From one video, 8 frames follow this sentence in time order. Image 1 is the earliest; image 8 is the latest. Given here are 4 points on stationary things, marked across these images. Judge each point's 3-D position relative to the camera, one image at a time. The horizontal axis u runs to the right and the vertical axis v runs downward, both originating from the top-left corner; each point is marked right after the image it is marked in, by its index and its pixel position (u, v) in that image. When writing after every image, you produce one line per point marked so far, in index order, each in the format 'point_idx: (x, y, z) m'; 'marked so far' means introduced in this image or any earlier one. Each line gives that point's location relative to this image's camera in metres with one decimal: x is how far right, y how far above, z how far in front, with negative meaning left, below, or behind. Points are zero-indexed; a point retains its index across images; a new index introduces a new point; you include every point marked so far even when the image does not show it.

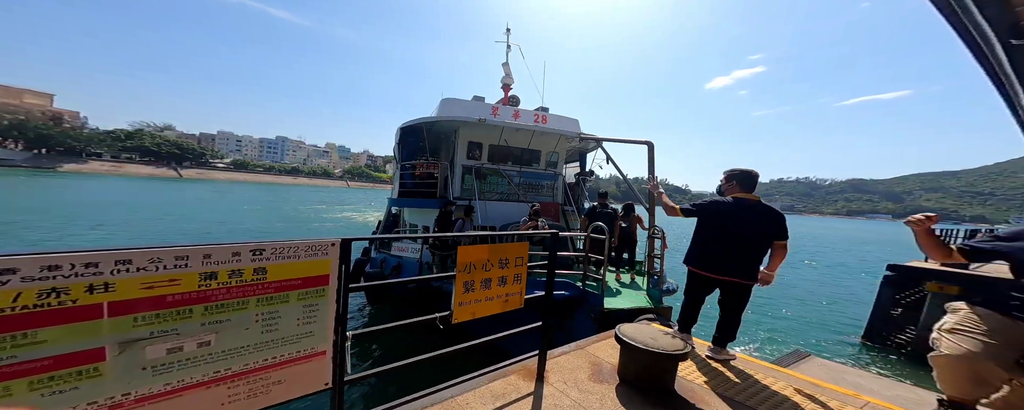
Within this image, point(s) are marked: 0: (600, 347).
0: (+1.6, -2.2, +4.4) m
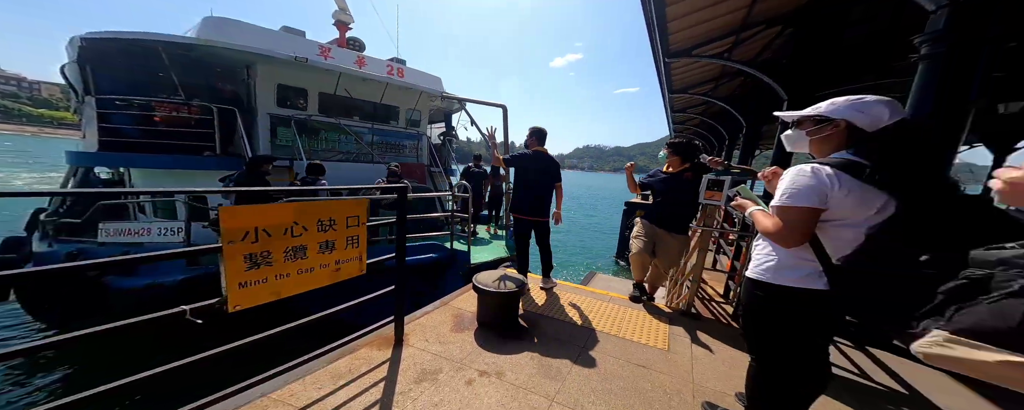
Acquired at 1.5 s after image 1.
0: (-0.9, -1.6, +4.8) m
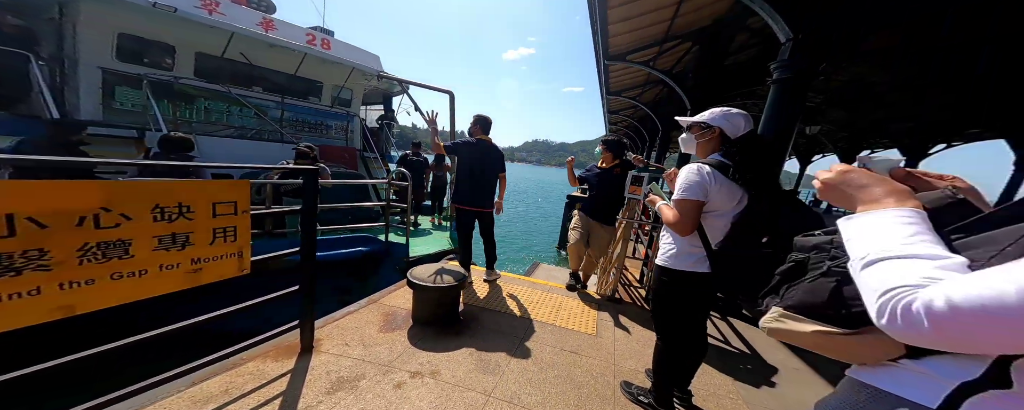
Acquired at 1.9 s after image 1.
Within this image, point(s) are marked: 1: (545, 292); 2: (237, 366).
0: (-2.0, -1.3, +4.3) m
1: (+0.3, -1.3, +4.4) m
2: (-2.6, -1.5, +2.7) m
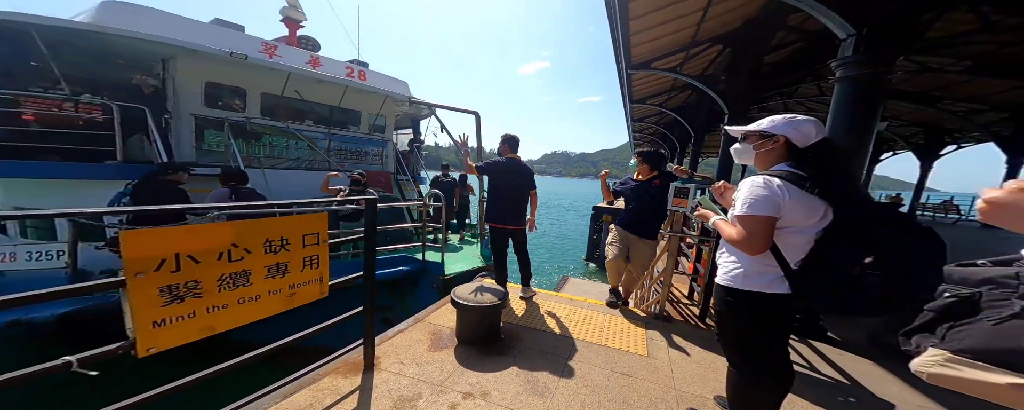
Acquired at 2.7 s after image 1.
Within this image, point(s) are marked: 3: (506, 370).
0: (-1.2, -1.7, +4.4) m
1: (+1.1, -1.6, +4.3) m
2: (-2.0, -1.8, +2.8) m
3: (0.0, -1.8, +3.0) m
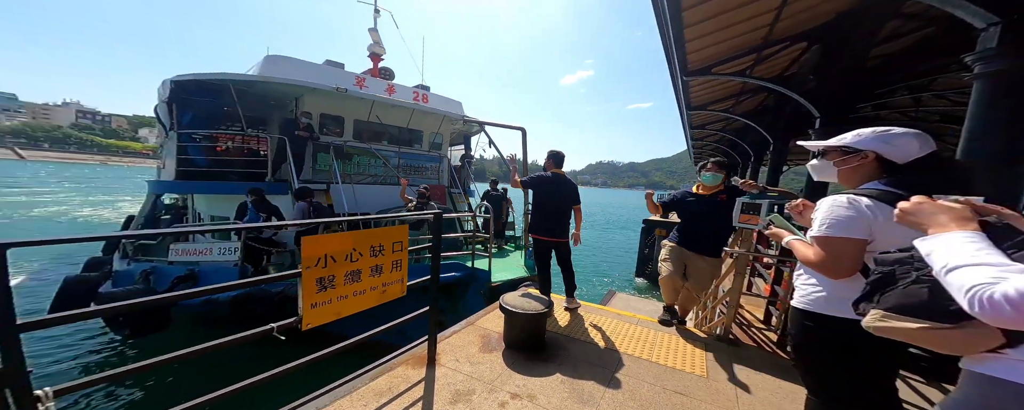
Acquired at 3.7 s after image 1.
0: (-0.4, -1.9, +4.9) m
1: (+1.8, -1.8, +4.4) m
2: (-1.4, -2.0, +3.5) m
3: (+0.5, -2.0, +3.4) m
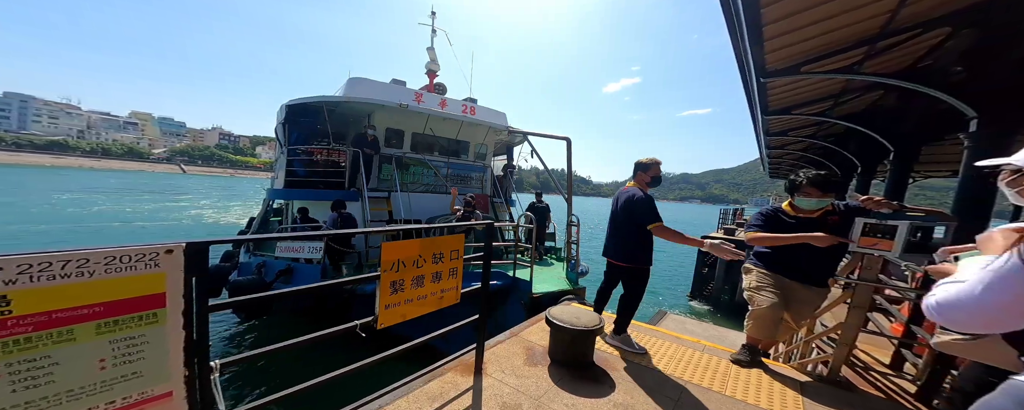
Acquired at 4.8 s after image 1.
0: (+0.4, -2.1, +4.8) m
1: (+2.6, -2.0, +4.0) m
2: (-0.8, -2.1, +3.5) m
3: (+1.1, -2.1, +3.2) m
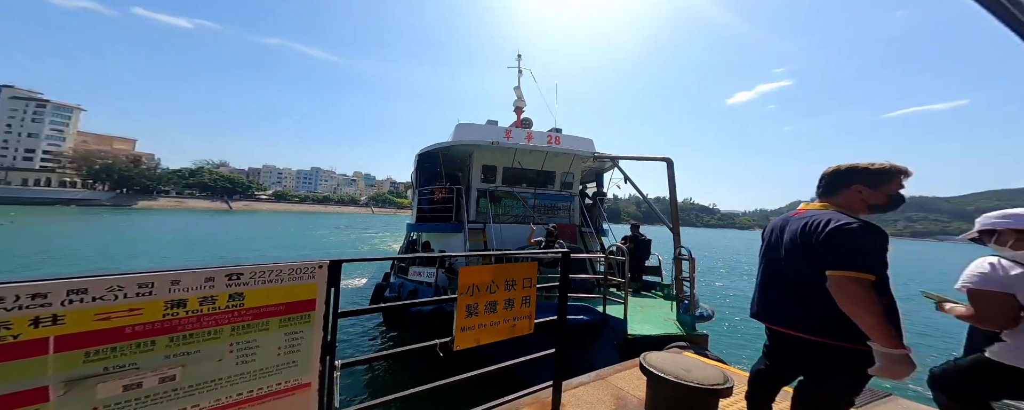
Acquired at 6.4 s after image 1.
0: (+1.6, -2.5, +4.2) m
1: (+3.4, -2.3, +2.8) m
2: (+0.1, -2.4, +3.3) m
3: (+1.8, -2.4, +2.4) m
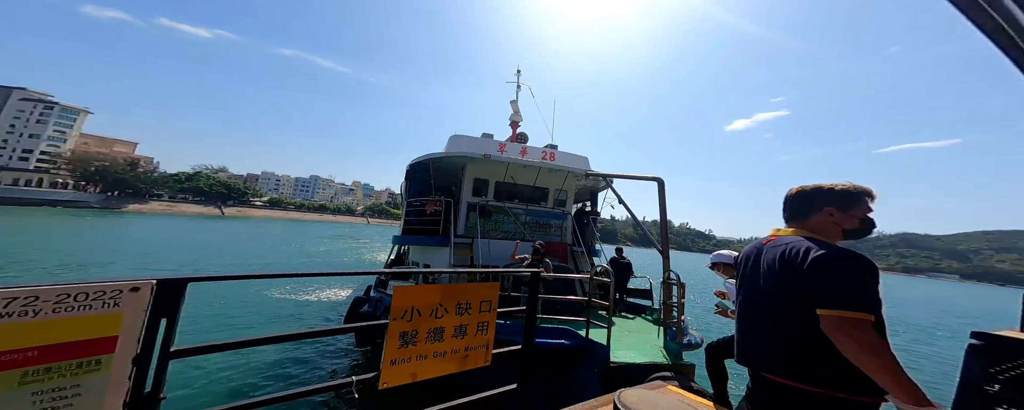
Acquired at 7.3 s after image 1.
0: (+1.0, -2.7, +3.5) m
1: (+2.8, -2.5, +2.1) m
2: (-0.5, -2.5, +2.7) m
3: (+1.2, -2.5, +1.7) m
